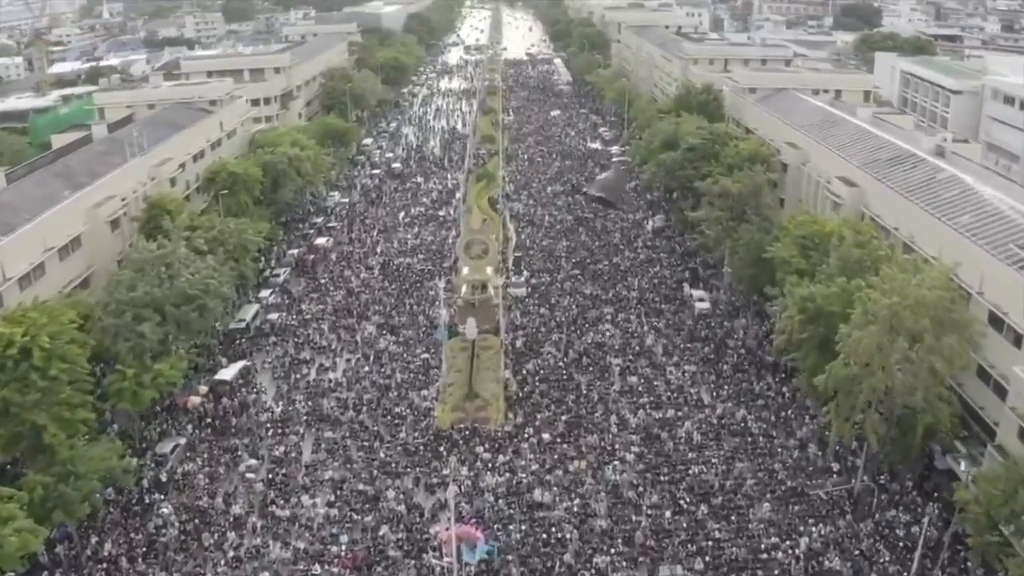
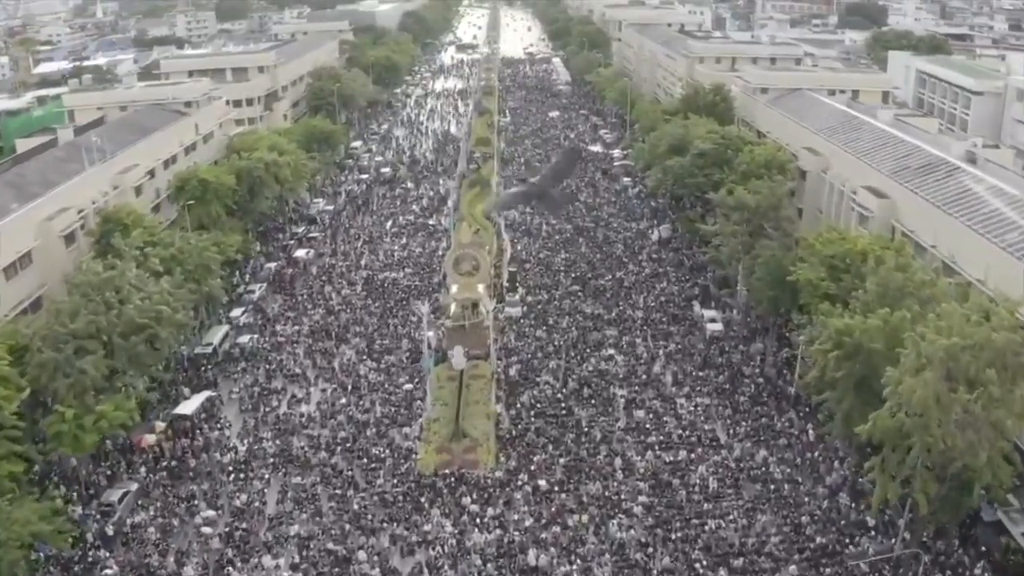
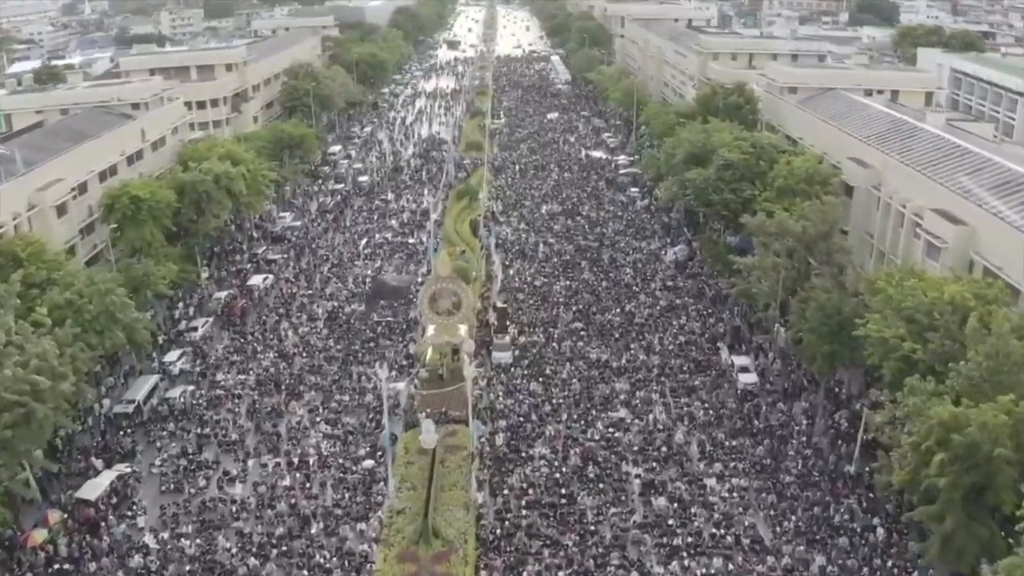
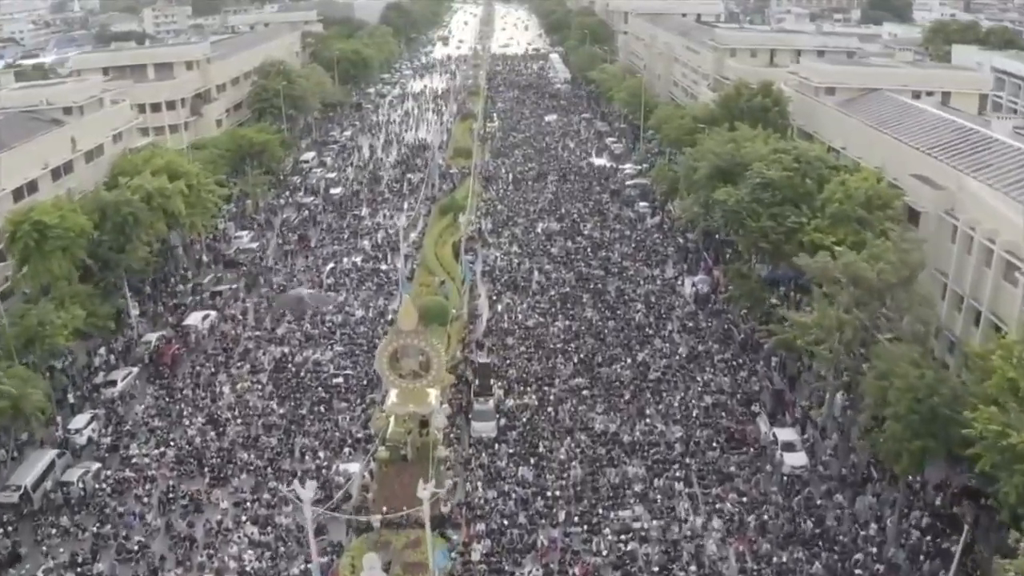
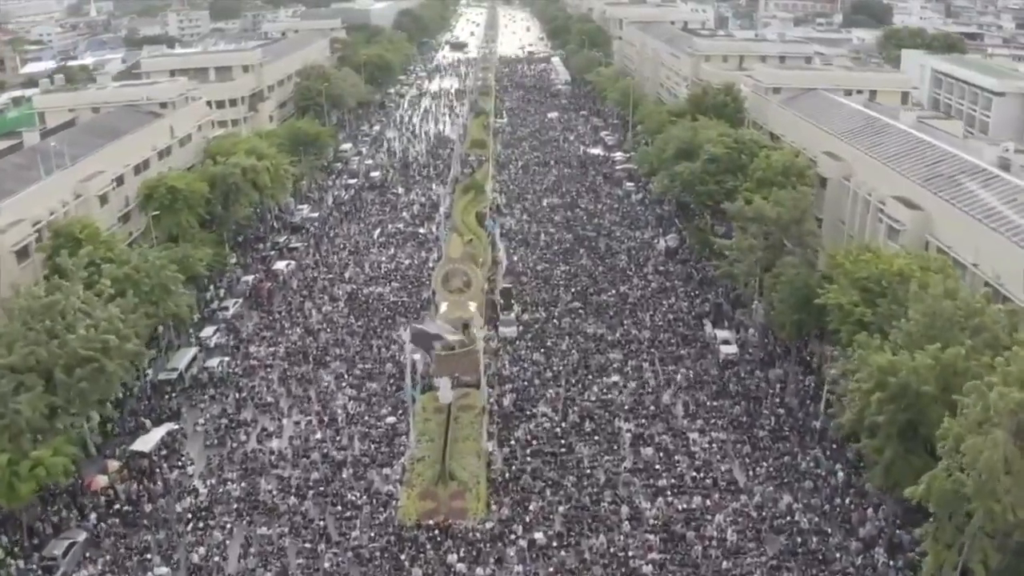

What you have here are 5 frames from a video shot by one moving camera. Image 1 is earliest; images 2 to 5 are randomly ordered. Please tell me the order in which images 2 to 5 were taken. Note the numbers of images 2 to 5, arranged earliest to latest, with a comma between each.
2, 5, 3, 4
